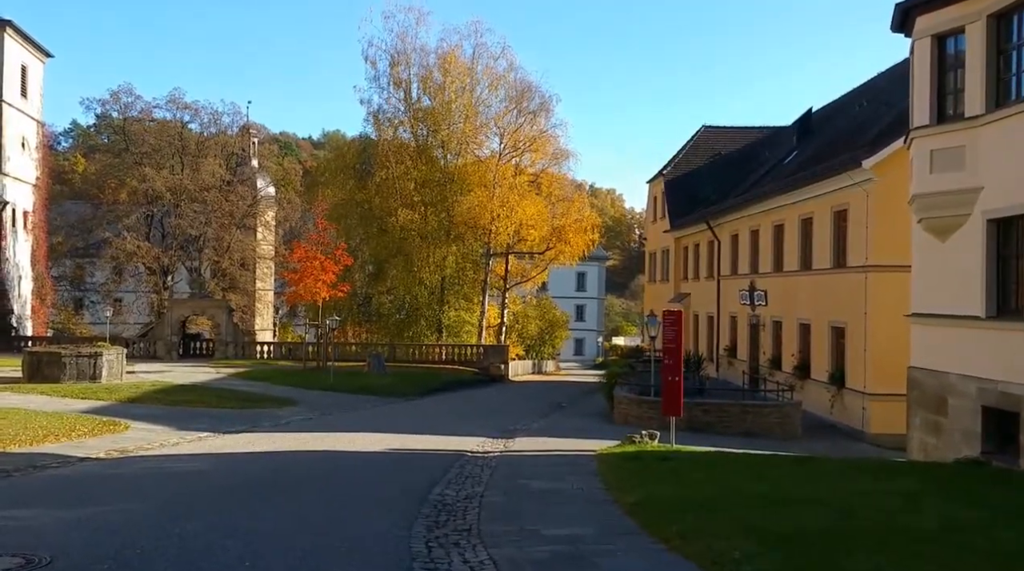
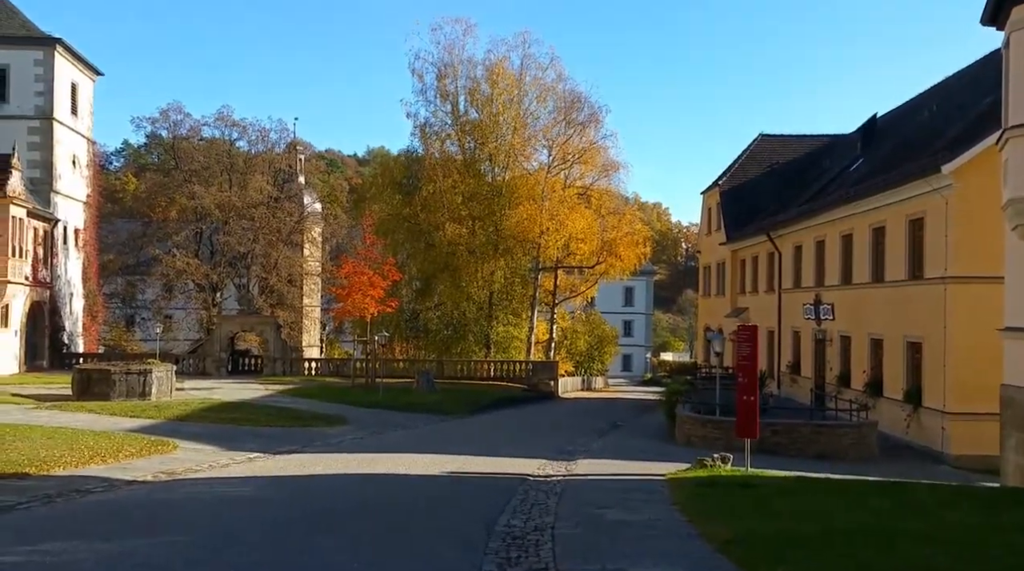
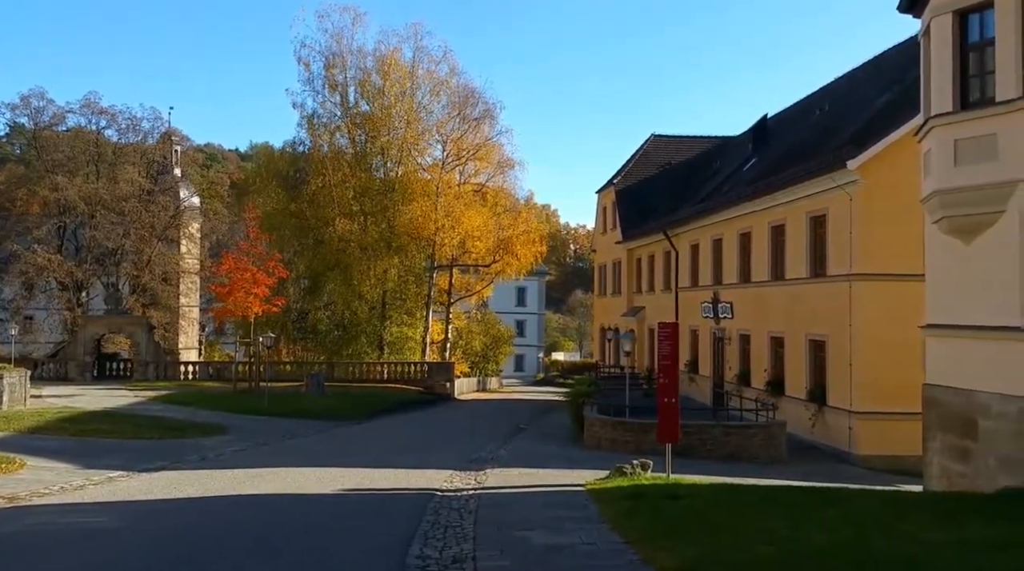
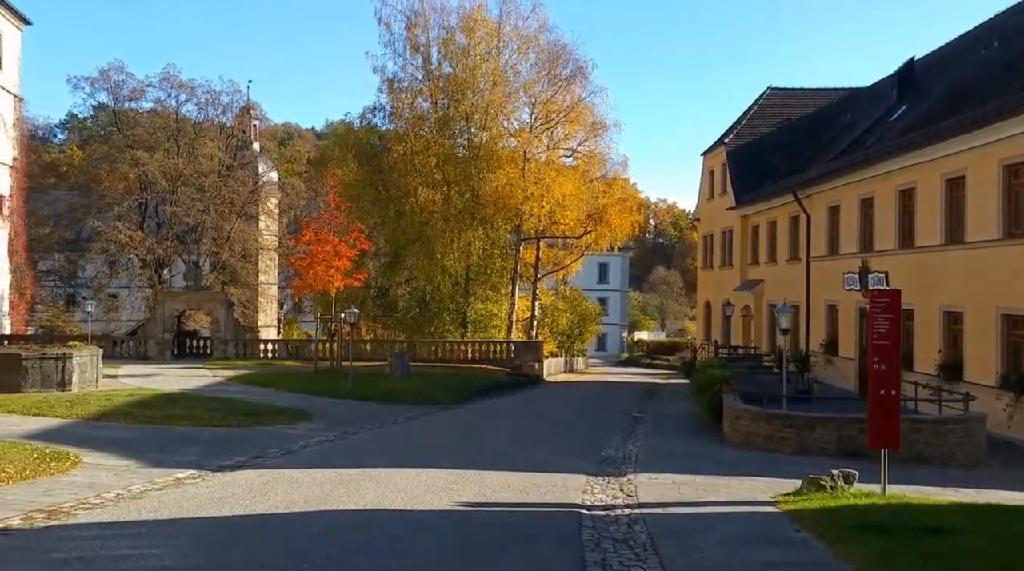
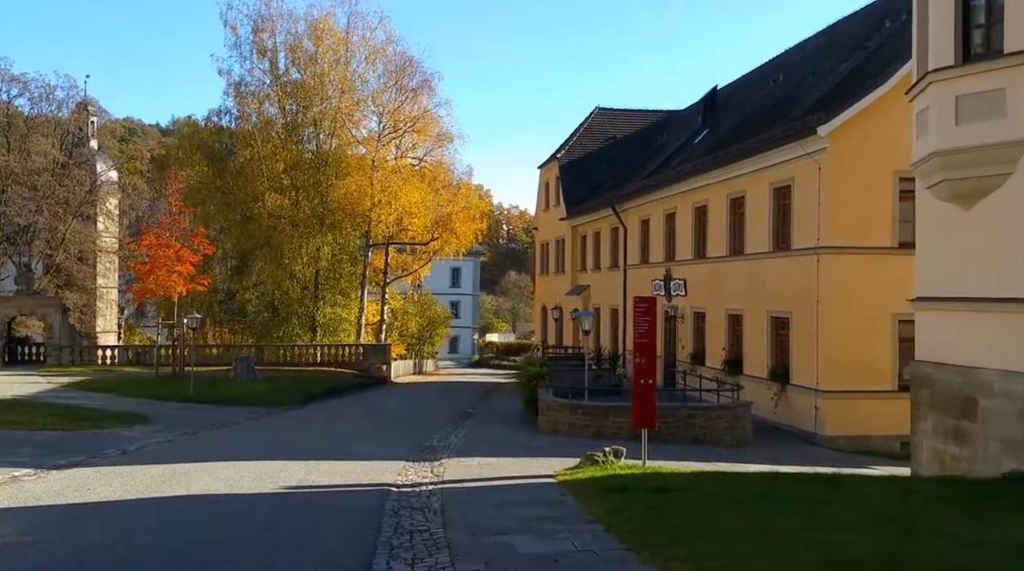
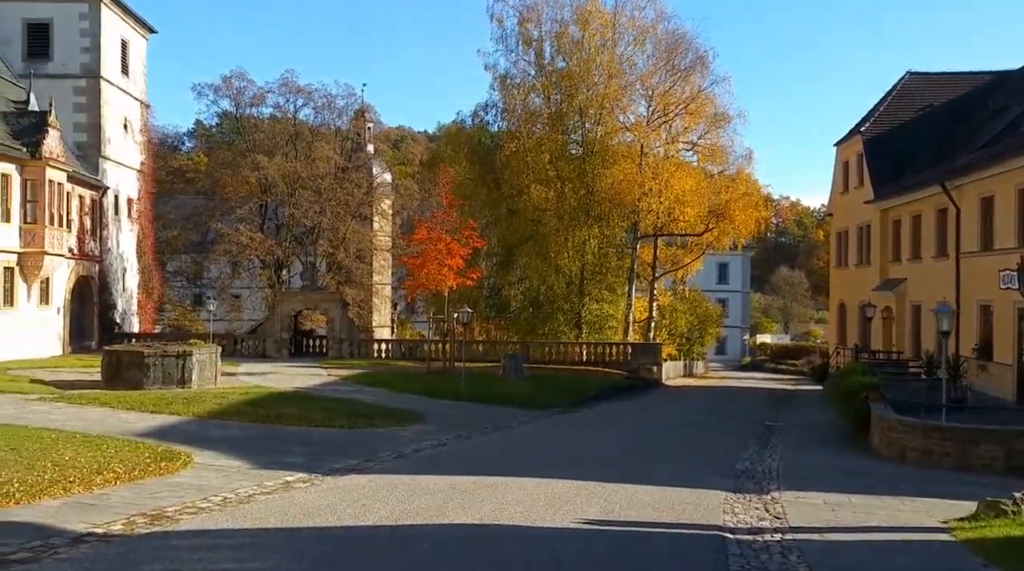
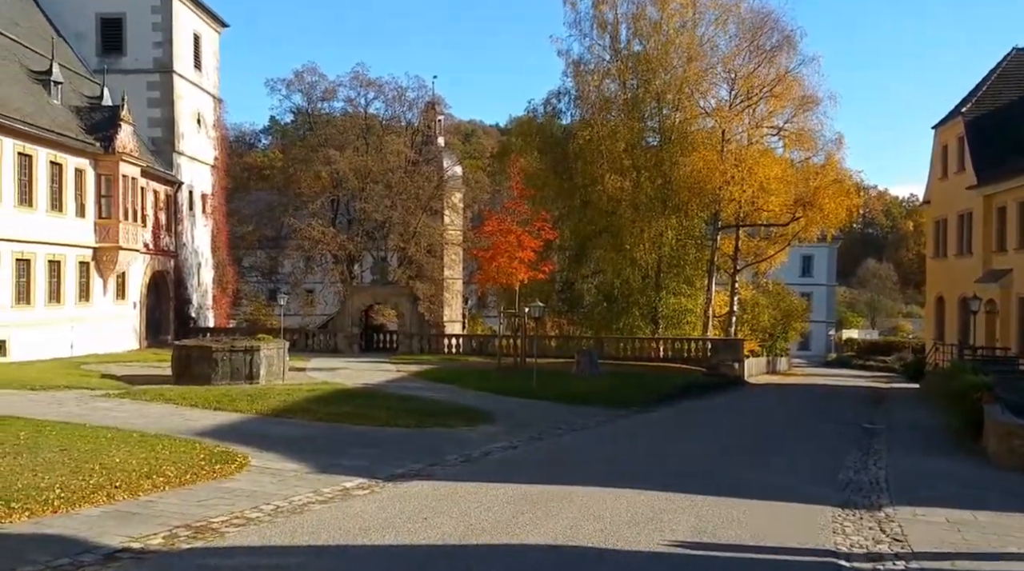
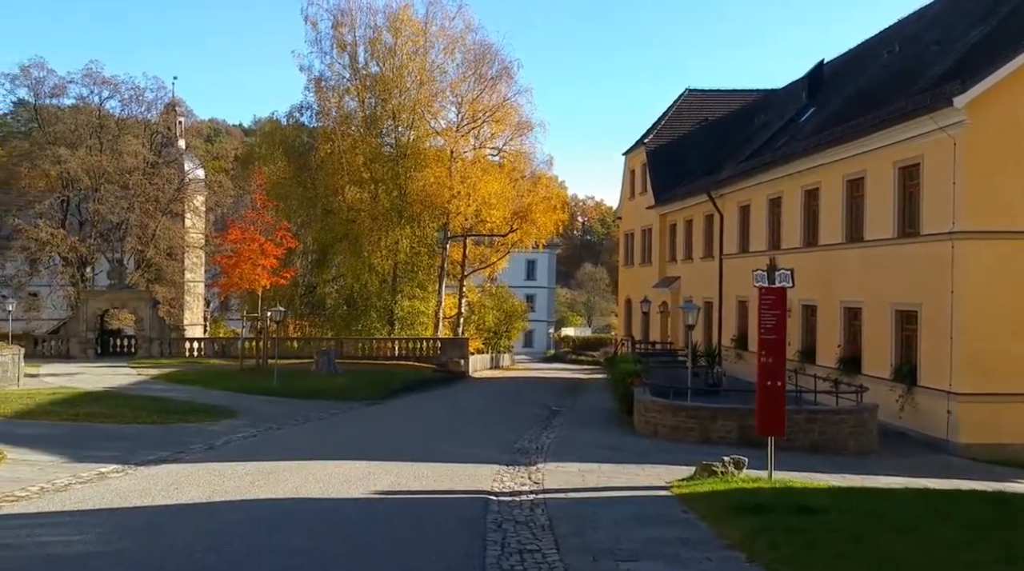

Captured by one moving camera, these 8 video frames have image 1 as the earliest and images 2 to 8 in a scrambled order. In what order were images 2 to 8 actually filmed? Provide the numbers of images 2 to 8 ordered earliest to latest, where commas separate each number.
2, 3, 5, 8, 4, 6, 7
